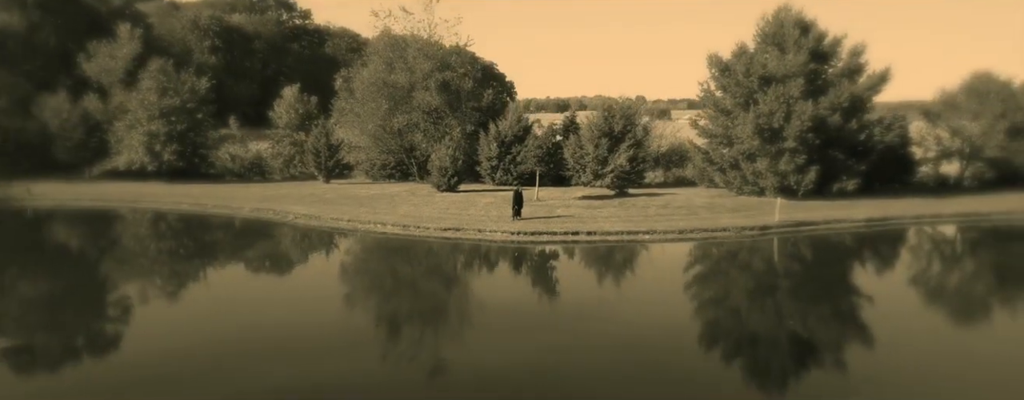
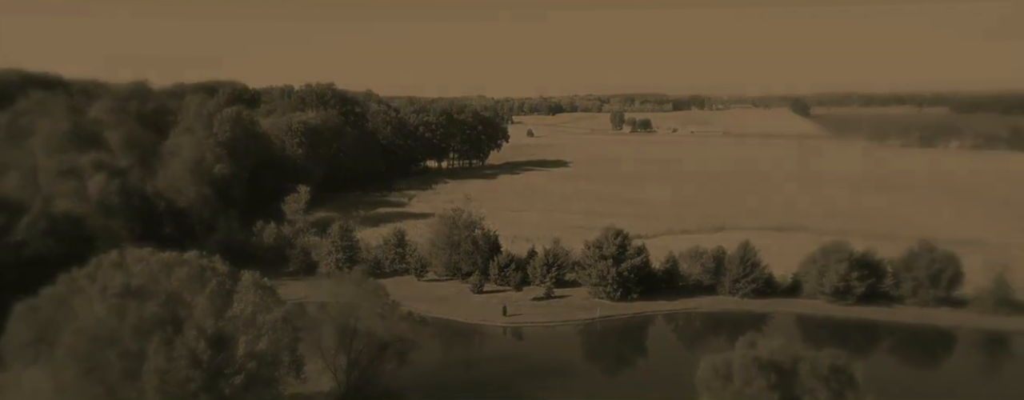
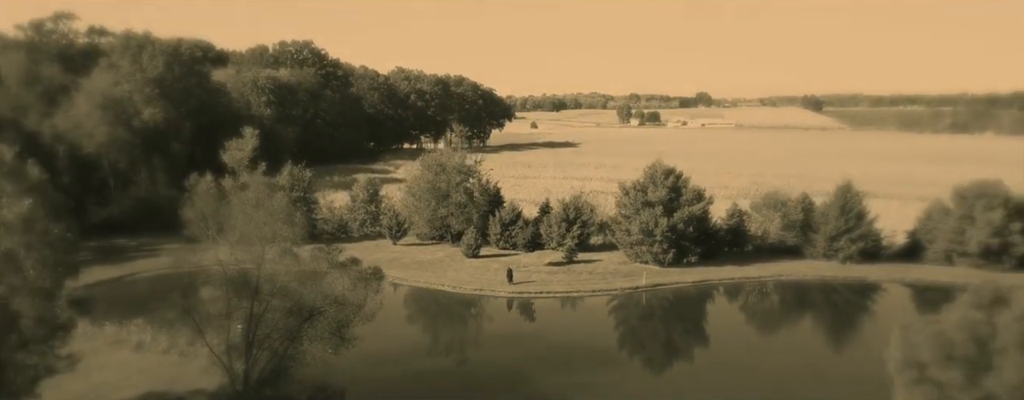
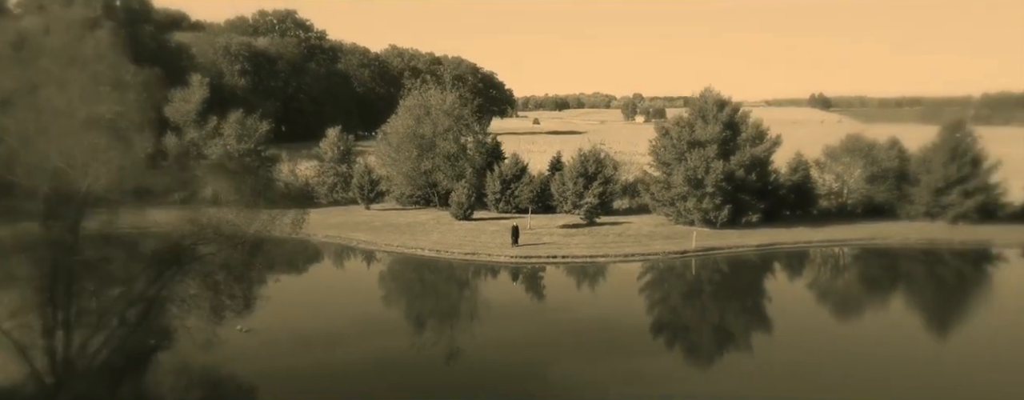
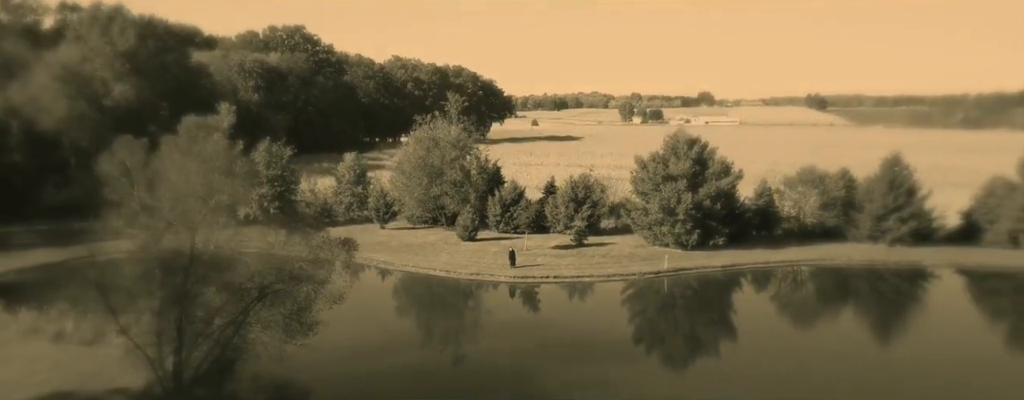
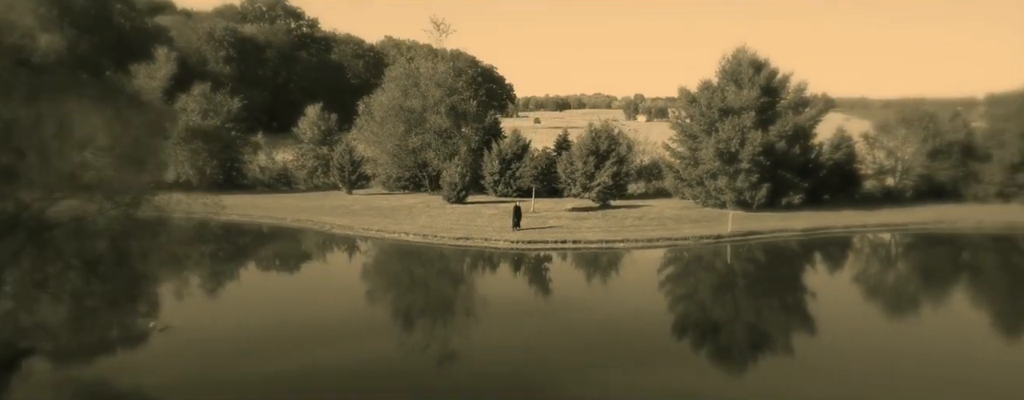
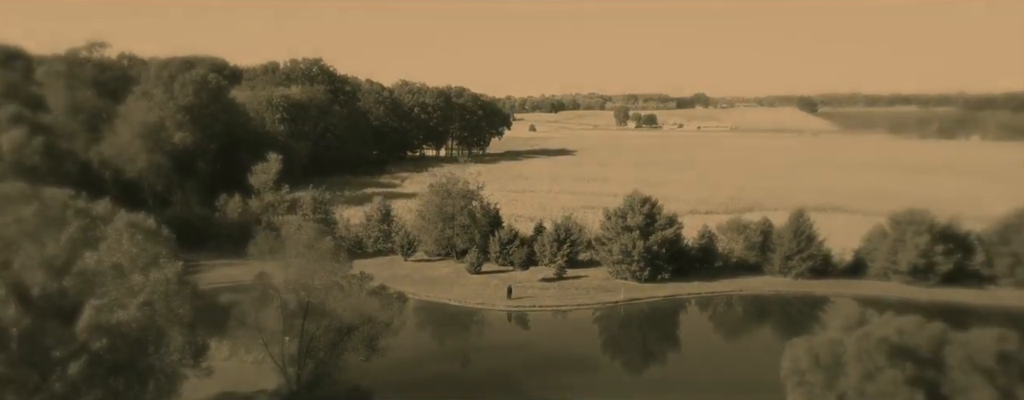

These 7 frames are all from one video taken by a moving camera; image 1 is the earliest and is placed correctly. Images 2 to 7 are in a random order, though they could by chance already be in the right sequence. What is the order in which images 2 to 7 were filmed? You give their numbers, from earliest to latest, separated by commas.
6, 4, 5, 3, 7, 2
